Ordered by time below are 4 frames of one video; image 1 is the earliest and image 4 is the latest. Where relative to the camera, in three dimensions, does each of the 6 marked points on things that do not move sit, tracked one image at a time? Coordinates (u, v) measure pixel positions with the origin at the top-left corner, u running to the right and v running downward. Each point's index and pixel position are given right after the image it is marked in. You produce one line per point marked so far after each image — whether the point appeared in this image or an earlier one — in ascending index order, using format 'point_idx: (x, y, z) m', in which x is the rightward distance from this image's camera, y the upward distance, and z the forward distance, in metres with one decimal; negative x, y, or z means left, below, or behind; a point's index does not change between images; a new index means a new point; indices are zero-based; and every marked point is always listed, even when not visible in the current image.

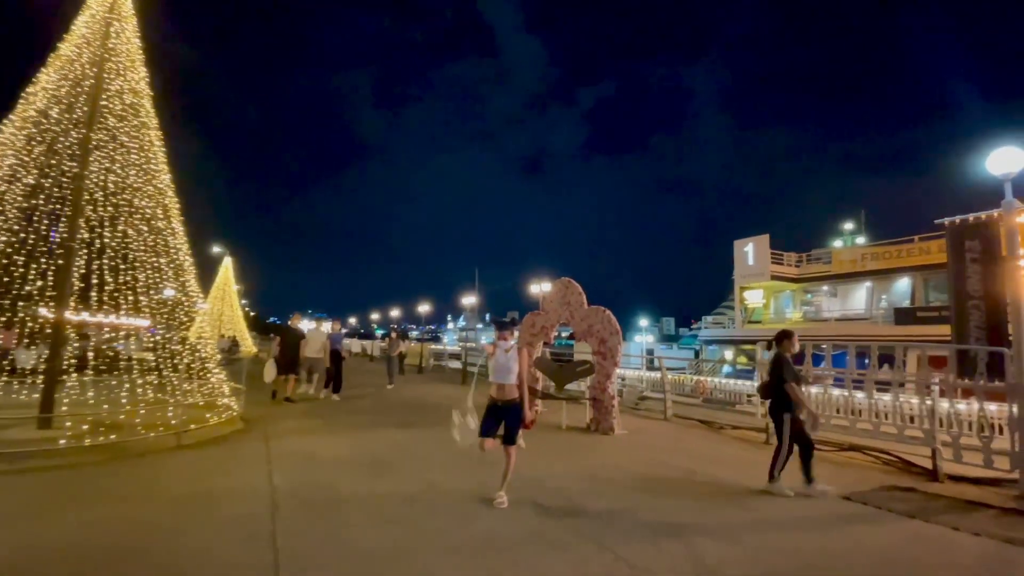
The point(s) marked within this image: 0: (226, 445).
0: (-4.1, -2.3, +9.2) m
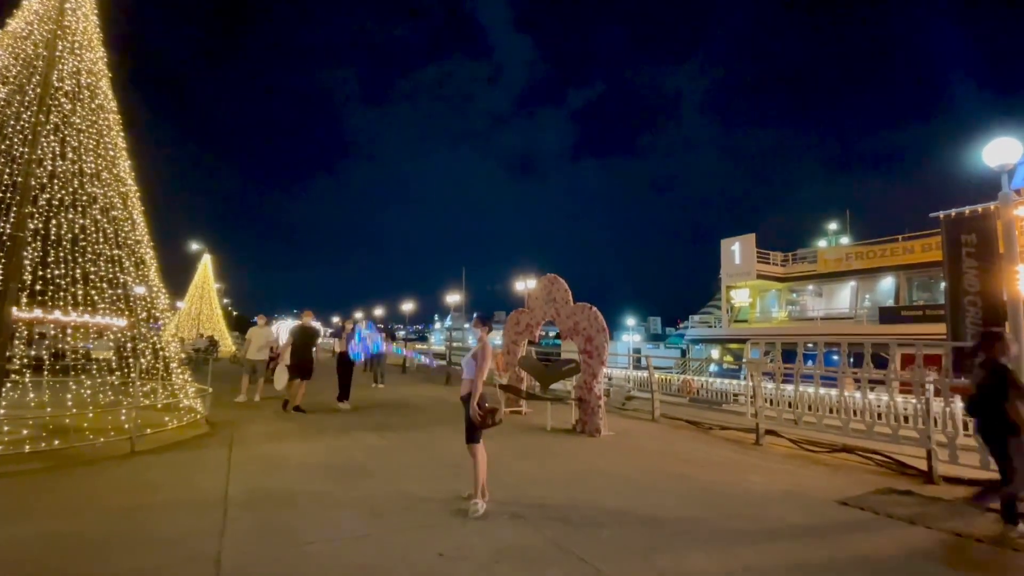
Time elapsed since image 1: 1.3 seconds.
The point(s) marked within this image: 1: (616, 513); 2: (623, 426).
0: (-4.4, -2.2, +8.7) m
1: (+1.0, -2.2, +6.3) m
2: (+2.0, -2.4, +11.5) m
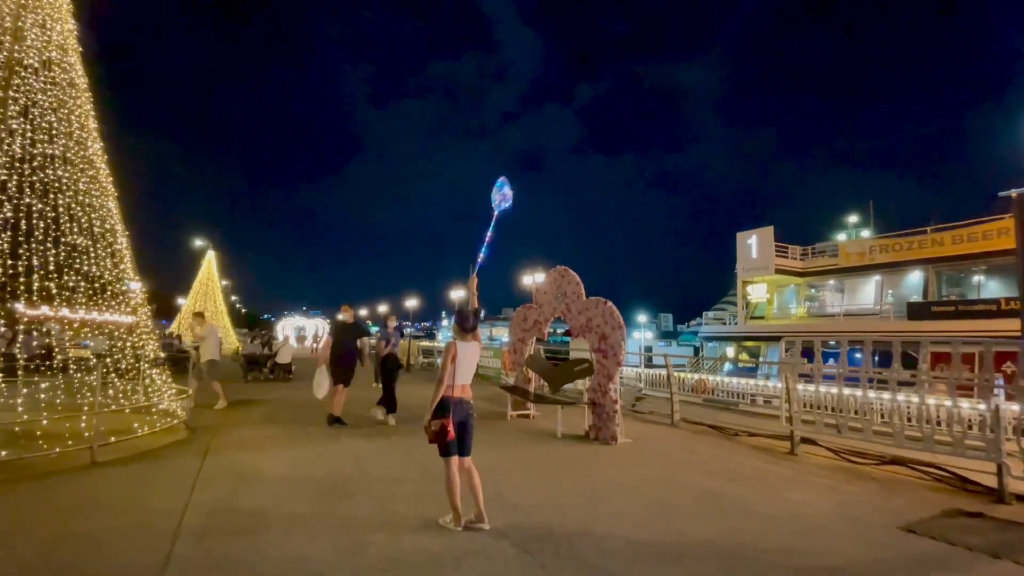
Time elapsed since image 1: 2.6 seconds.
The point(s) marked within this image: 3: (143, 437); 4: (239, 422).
0: (-4.3, -2.1, +7.7) m
1: (+1.1, -2.1, +5.4) m
2: (+2.1, -2.3, +10.5) m
3: (-4.9, -2.0, +8.7) m
4: (-4.6, -2.3, +11.1) m
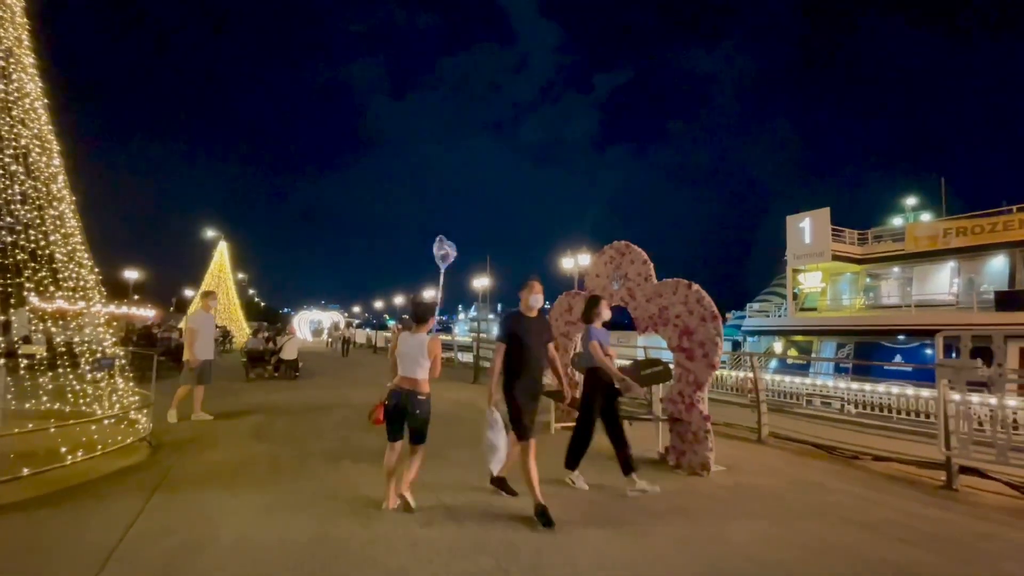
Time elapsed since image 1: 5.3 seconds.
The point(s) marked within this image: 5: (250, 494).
0: (-3.7, -1.9, +5.6) m
1: (+1.5, -1.9, +3.0) m
2: (+2.7, -2.0, +8.2) m
3: (-4.3, -1.8, +6.6) m
4: (-4.0, -2.0, +8.9) m
5: (-2.5, -1.9, +6.2) m
